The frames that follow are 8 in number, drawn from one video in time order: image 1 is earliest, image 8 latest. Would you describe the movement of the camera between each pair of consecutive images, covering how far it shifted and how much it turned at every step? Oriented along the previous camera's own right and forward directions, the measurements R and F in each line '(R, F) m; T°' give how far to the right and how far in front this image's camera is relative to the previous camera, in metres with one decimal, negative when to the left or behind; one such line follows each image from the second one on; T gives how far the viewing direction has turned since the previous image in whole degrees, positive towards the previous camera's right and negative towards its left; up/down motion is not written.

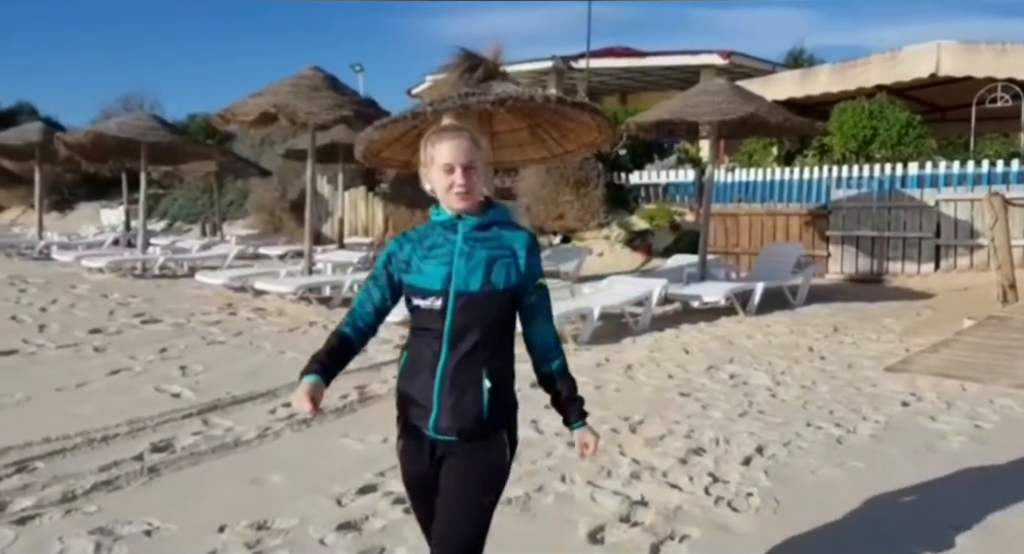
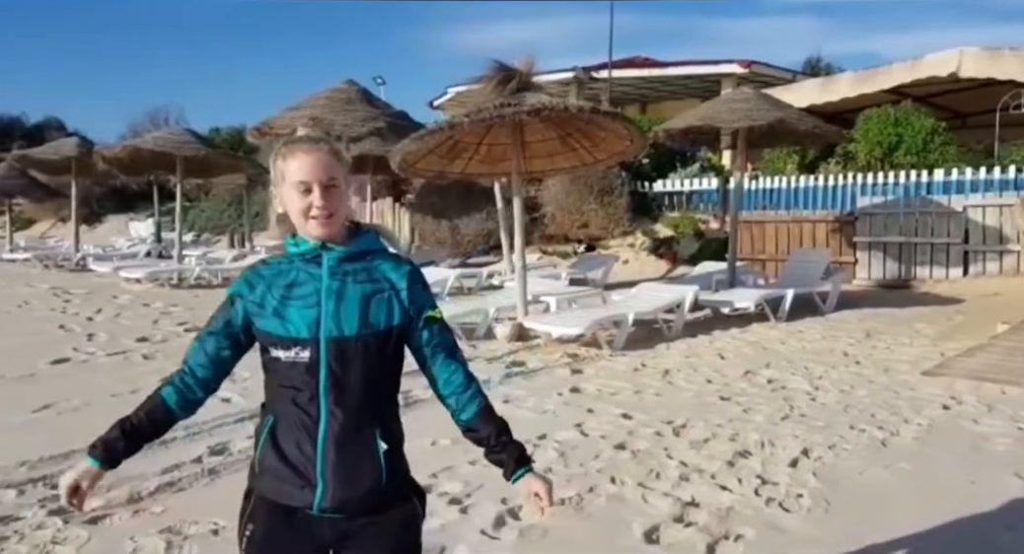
(-0.2, -0.1) m; -1°
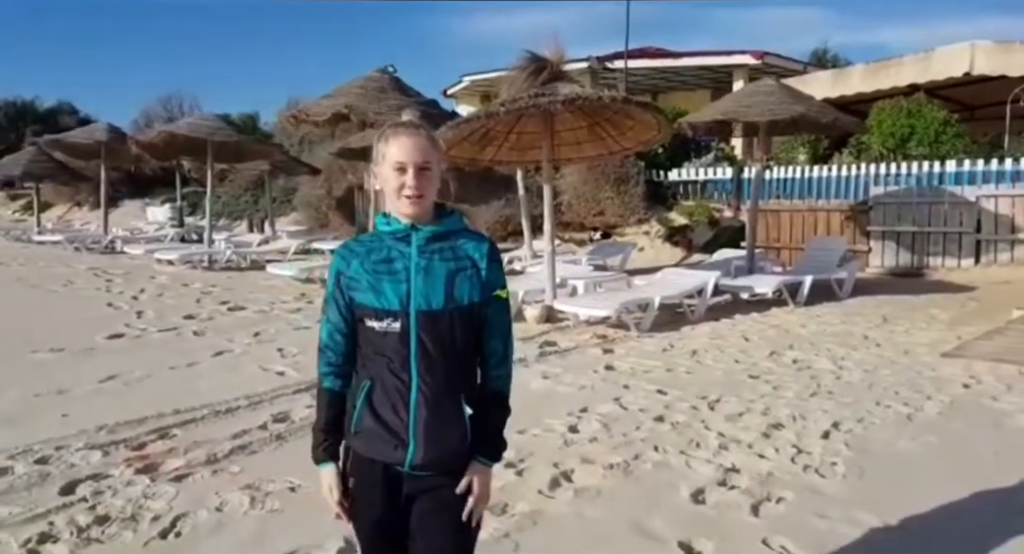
(-0.3, -0.2) m; 0°
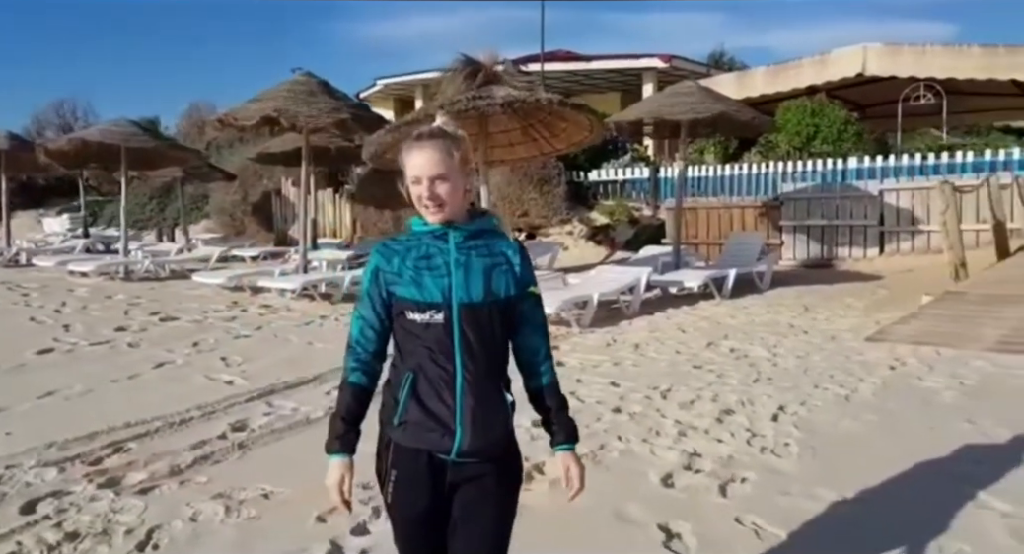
(-0.3, -0.1) m; +7°
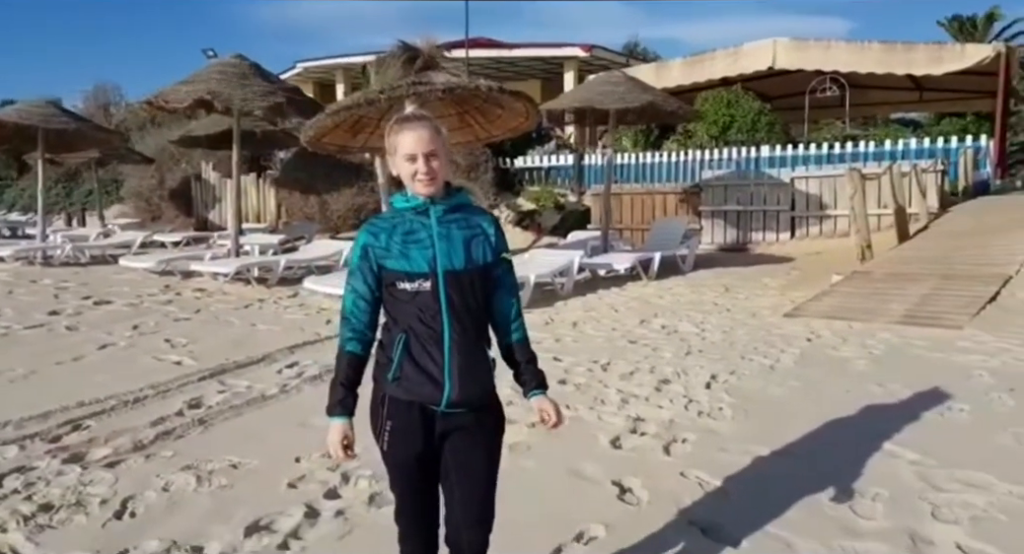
(-0.2, -0.2) m; +6°
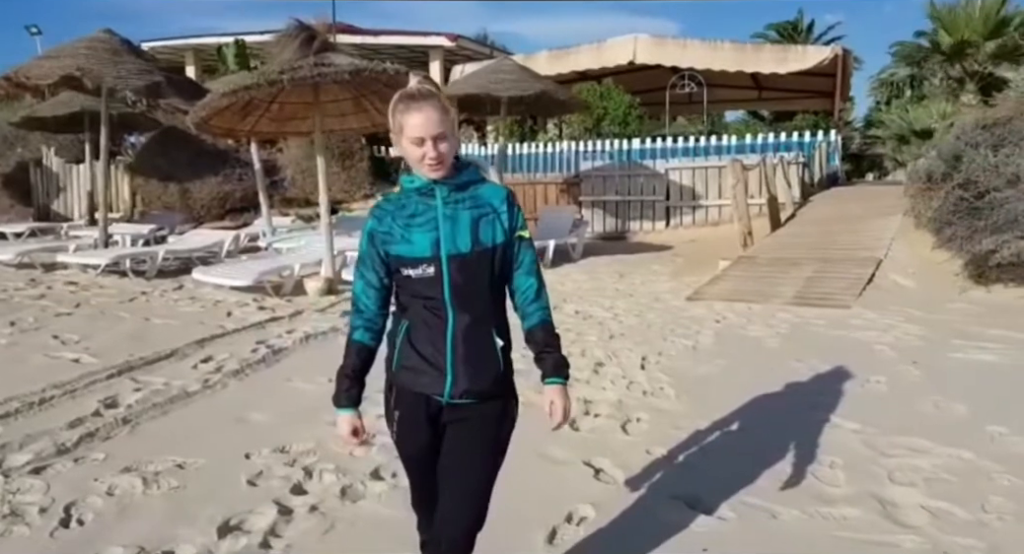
(-0.6, +0.1) m; +11°
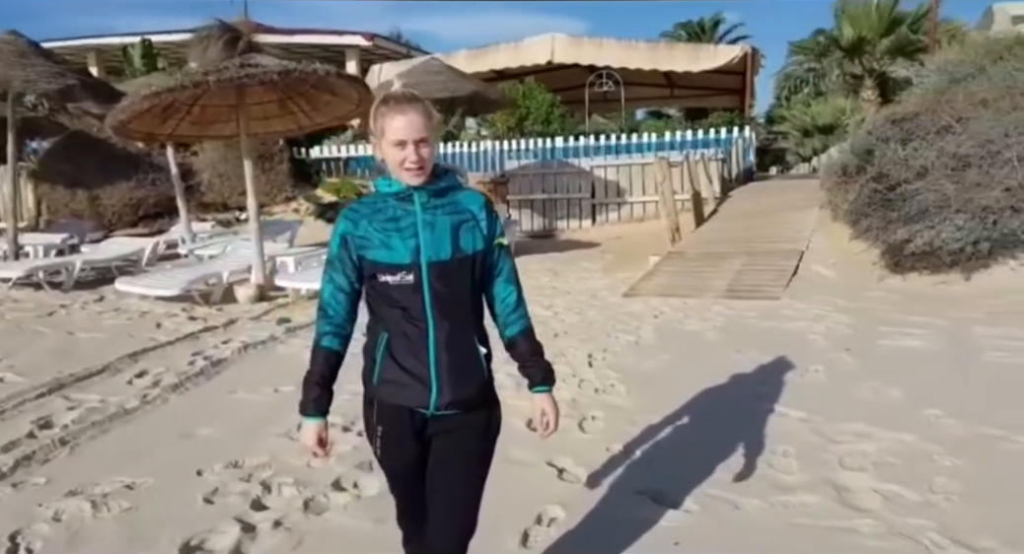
(-0.2, 0.0) m; +6°
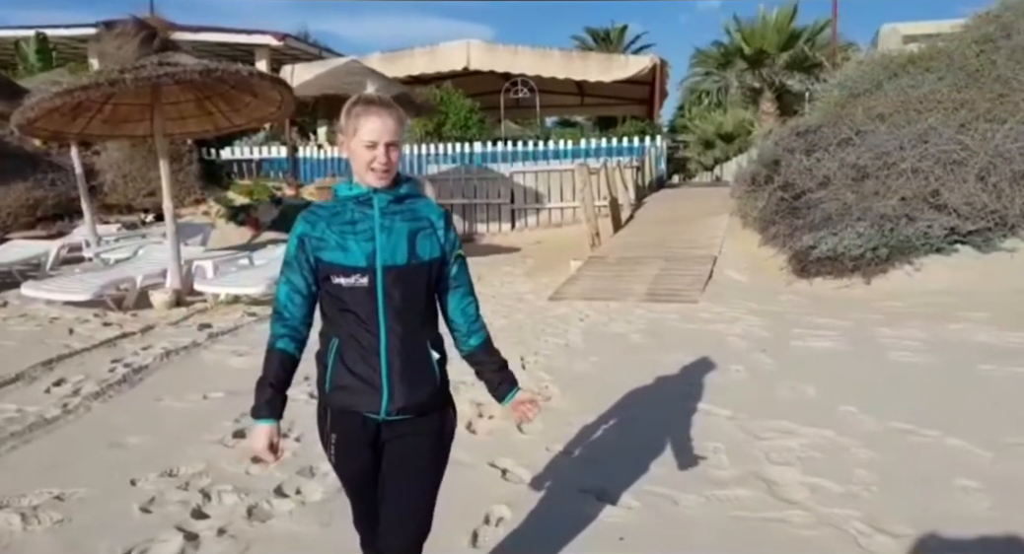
(-0.1, -0.1) m; +7°
